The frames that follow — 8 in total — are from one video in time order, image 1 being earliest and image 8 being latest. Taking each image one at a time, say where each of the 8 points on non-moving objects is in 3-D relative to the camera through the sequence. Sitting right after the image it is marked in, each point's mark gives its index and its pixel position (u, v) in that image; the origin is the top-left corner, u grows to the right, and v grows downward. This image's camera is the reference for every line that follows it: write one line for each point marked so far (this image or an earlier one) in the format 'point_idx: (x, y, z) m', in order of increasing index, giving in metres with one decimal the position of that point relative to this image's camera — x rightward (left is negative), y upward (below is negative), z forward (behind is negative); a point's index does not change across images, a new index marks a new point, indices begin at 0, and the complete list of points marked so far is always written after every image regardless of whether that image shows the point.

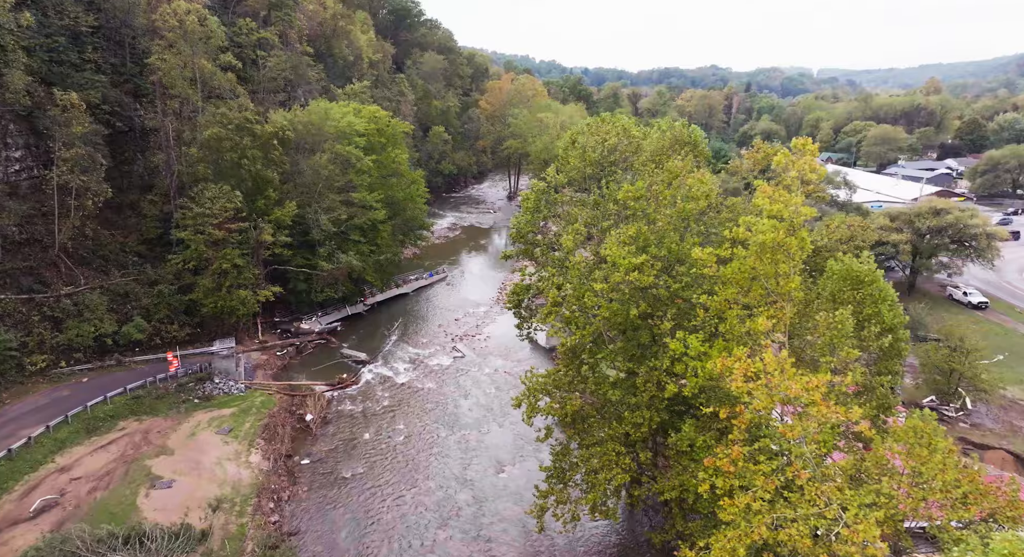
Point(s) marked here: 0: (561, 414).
0: (+1.2, -3.9, +16.6) m
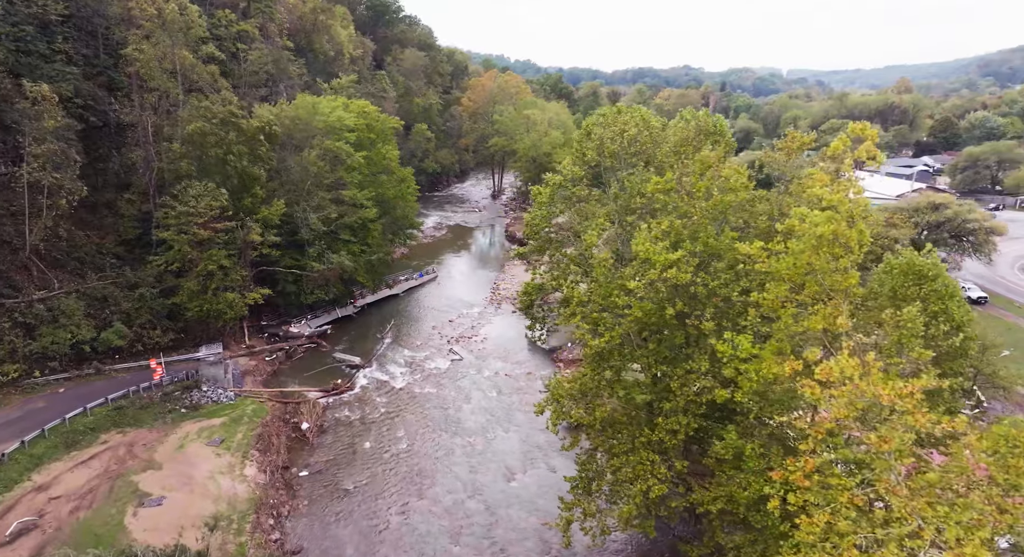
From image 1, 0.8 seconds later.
0: (+1.9, -3.8, +15.6) m
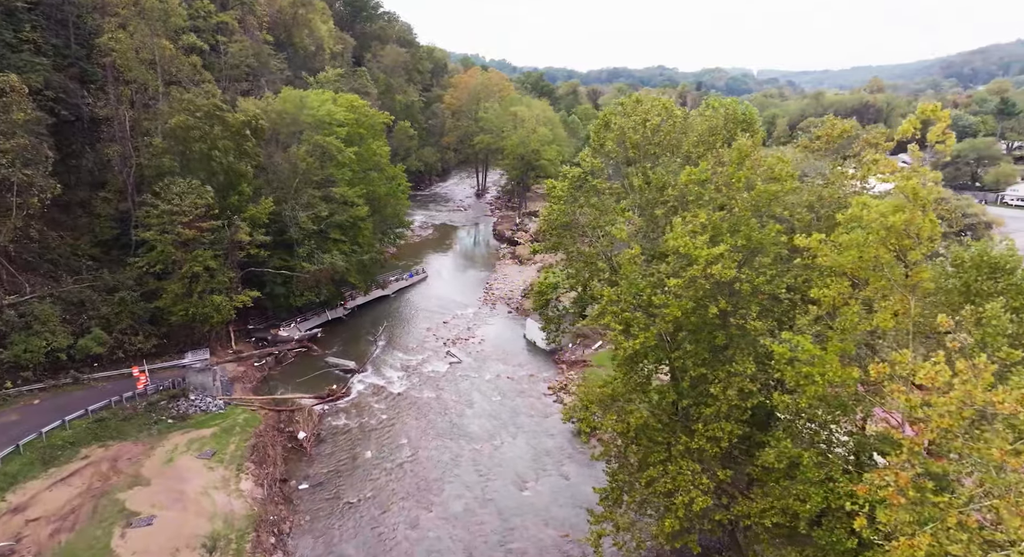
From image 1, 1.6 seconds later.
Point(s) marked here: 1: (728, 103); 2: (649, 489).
0: (+2.7, -3.8, +14.6) m
1: (+6.9, +5.6, +18.4) m
2: (+3.2, -5.2, +14.0) m
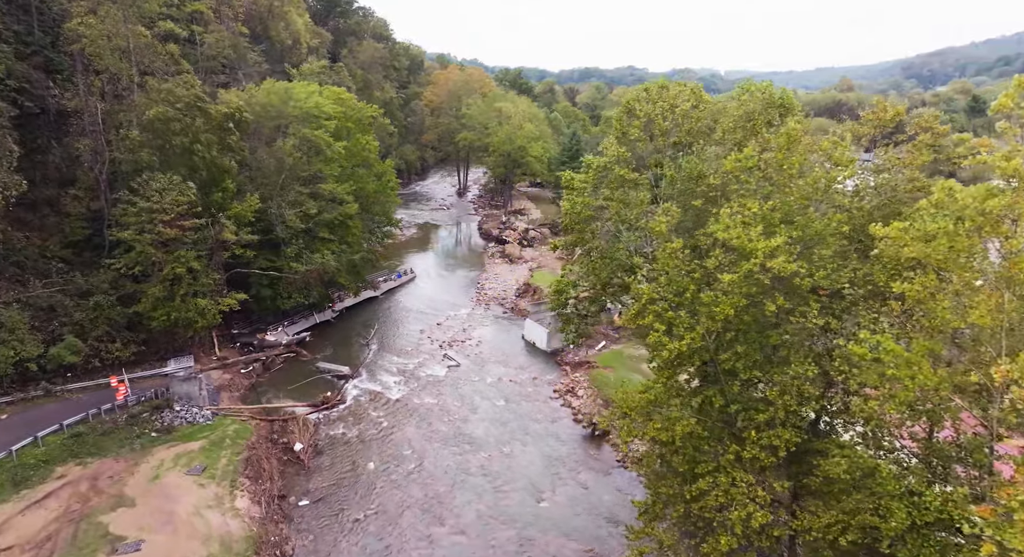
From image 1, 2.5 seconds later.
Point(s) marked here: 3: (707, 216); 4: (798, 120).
0: (+3.6, -3.7, +13.5) m
1: (+7.6, +5.7, +17.5) m
2: (+4.1, -5.1, +13.0) m
3: (+5.2, +1.7, +15.3) m
4: (+7.1, +4.0, +14.2) m
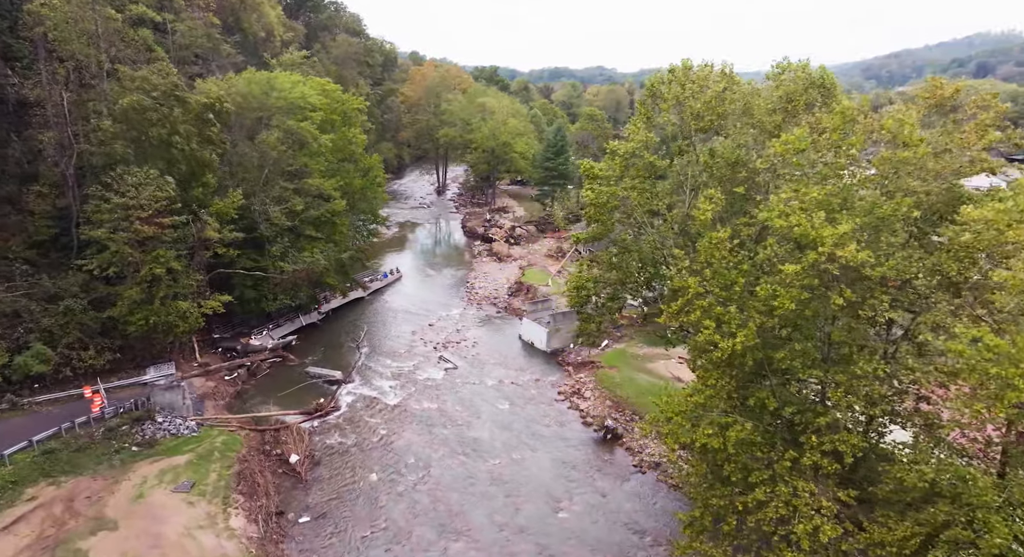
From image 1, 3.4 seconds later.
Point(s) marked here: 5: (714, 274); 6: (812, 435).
0: (+4.5, -3.6, +12.5) m
1: (+8.2, +5.9, +16.6) m
2: (+5.1, -5.0, +12.0) m
3: (+5.9, +1.8, +14.4) m
4: (+7.9, +4.1, +13.3) m
5: (+4.7, +0.1, +13.3) m
6: (+6.4, -3.3, +12.2) m
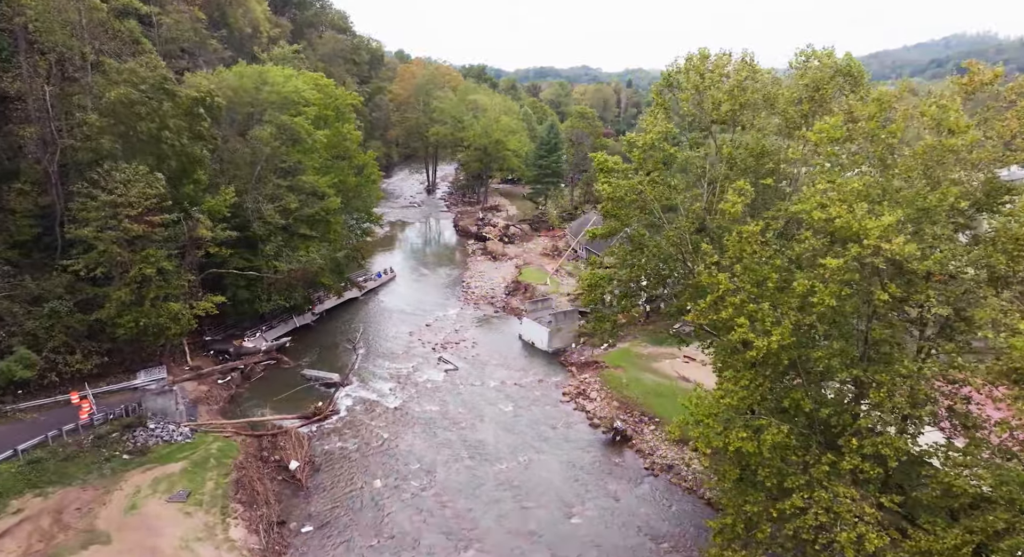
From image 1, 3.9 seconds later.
0: (+5.1, -3.6, +12.0) m
1: (+8.6, +5.9, +16.2) m
2: (+5.6, -4.9, +11.5) m
3: (+6.4, +1.9, +13.9) m
4: (+8.4, +4.2, +12.9) m
5: (+5.2, +0.2, +12.8) m
6: (+6.9, -3.2, +11.7) m
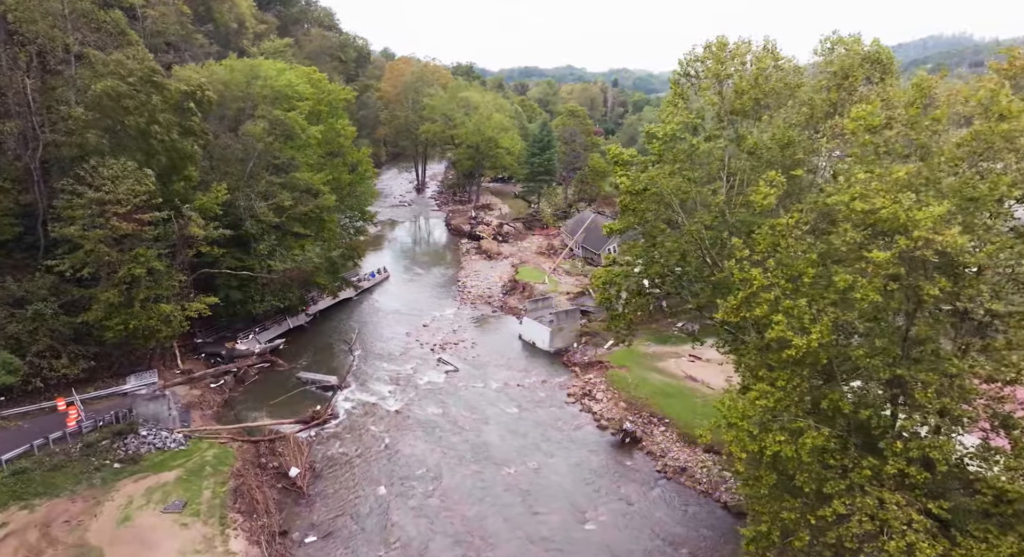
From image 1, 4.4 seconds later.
0: (+5.6, -3.5, +11.5) m
1: (+9.0, +6.0, +15.7) m
2: (+6.2, -4.8, +11.0) m
3: (+6.9, +2.0, +13.4) m
4: (+8.9, +4.3, +12.4) m
5: (+5.7, +0.2, +12.3) m
6: (+7.5, -3.2, +11.2) m
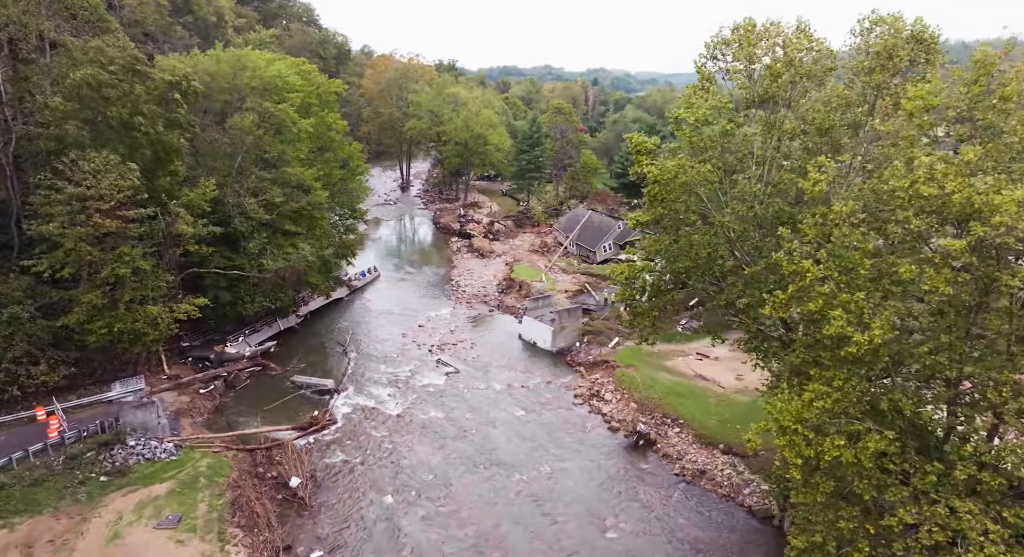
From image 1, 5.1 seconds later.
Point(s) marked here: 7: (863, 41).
0: (+6.4, -3.4, +10.8) m
1: (+9.5, +6.2, +15.2) m
2: (+7.0, -4.7, +10.3) m
3: (+7.6, +2.1, +12.8) m
4: (+9.5, +4.4, +11.8) m
5: (+6.4, +0.4, +11.6) m
6: (+8.2, -3.0, +10.6) m
7: (+8.7, +5.8, +14.2) m
